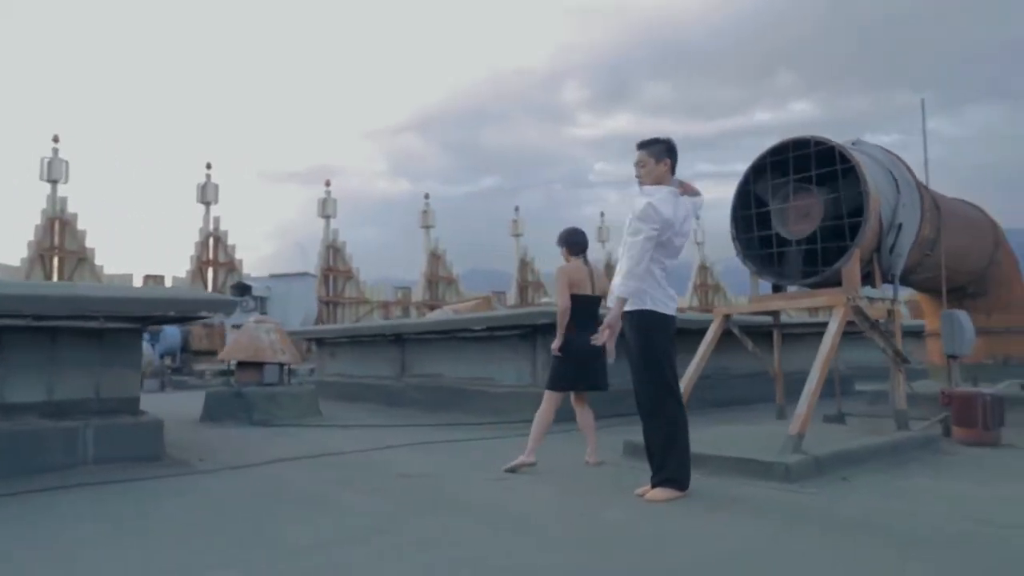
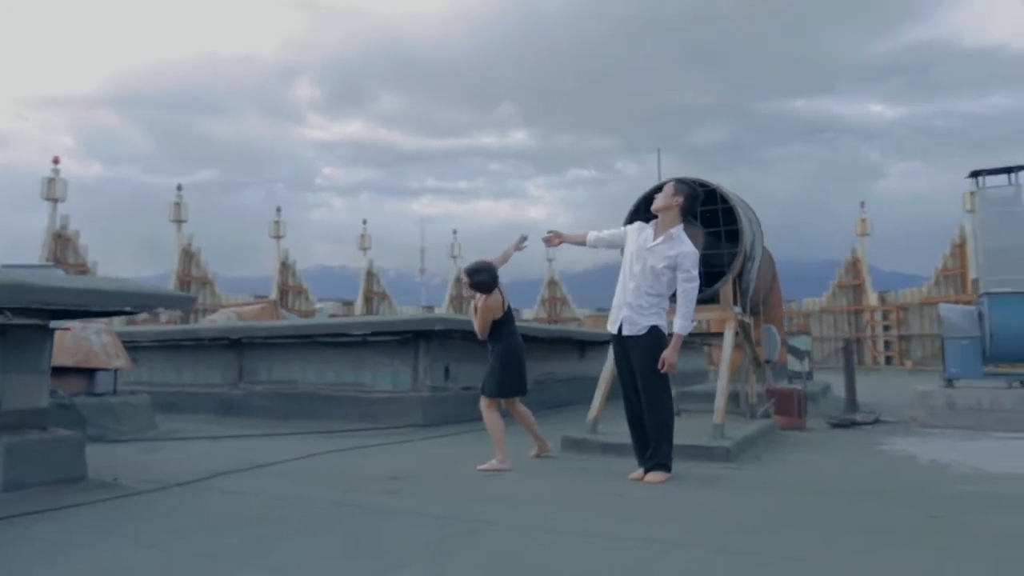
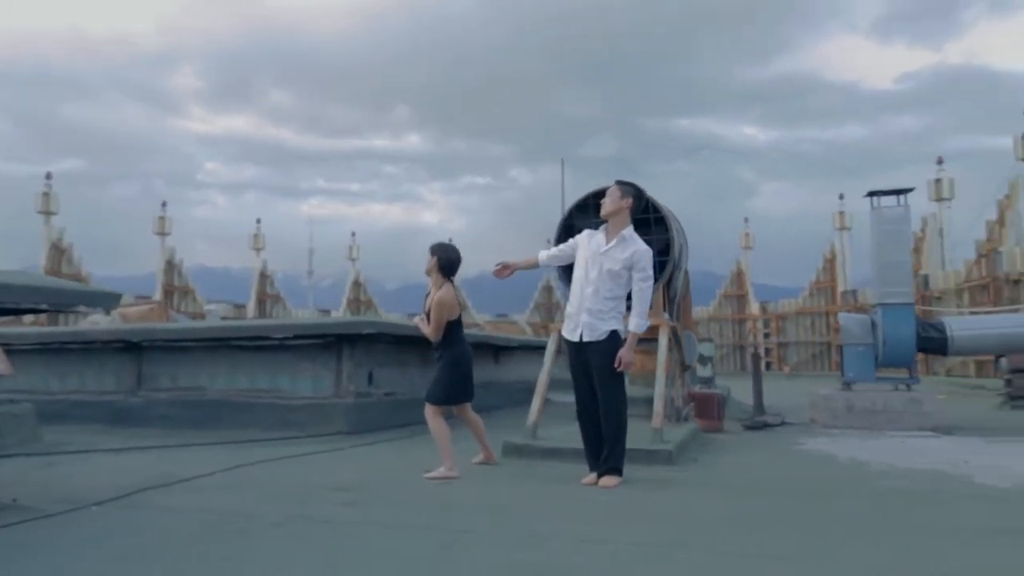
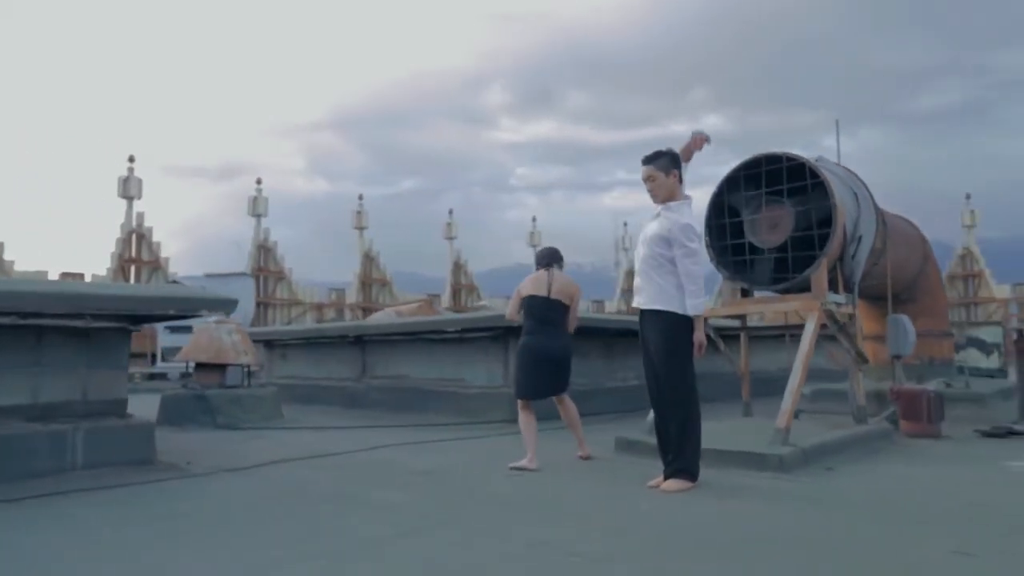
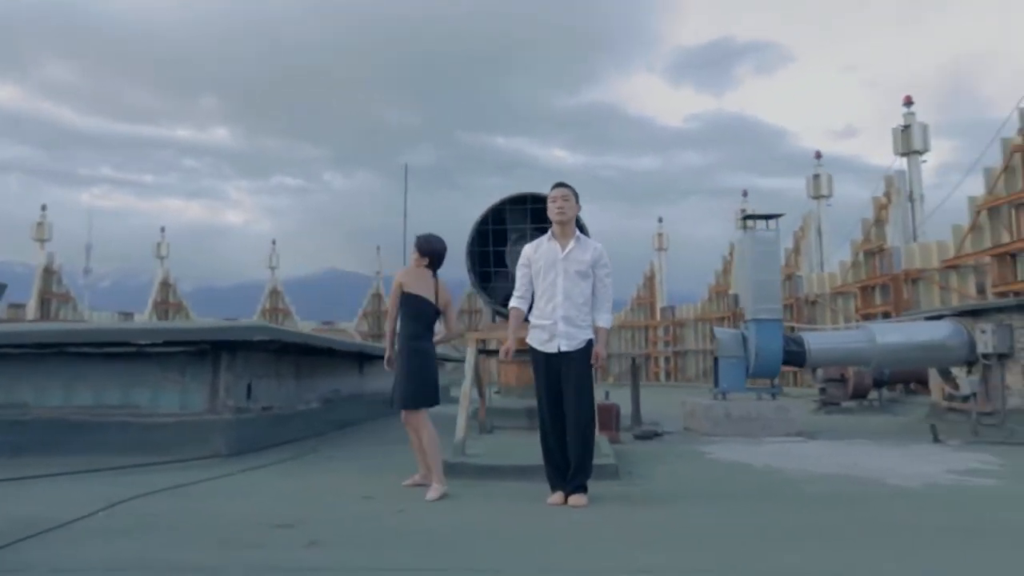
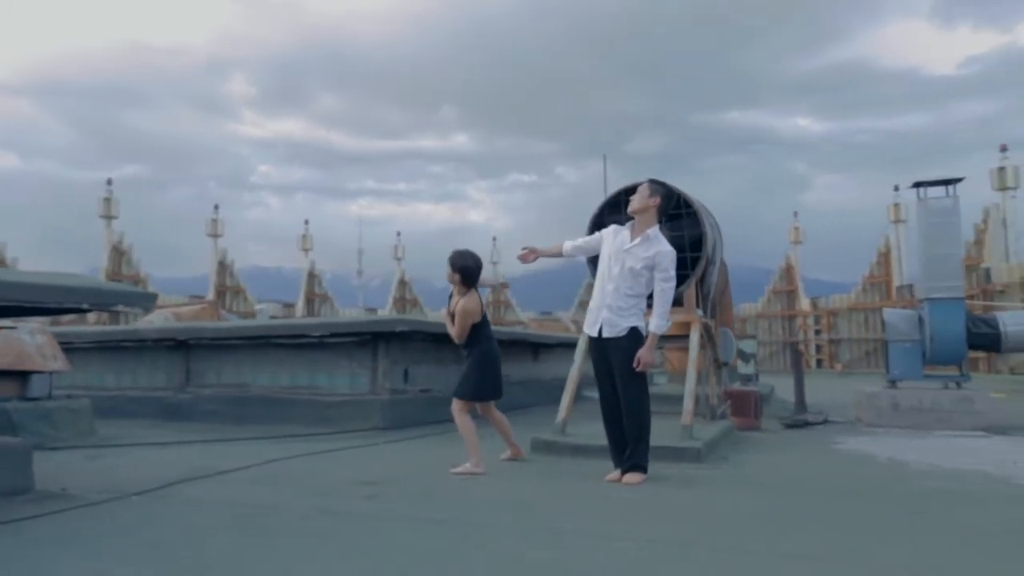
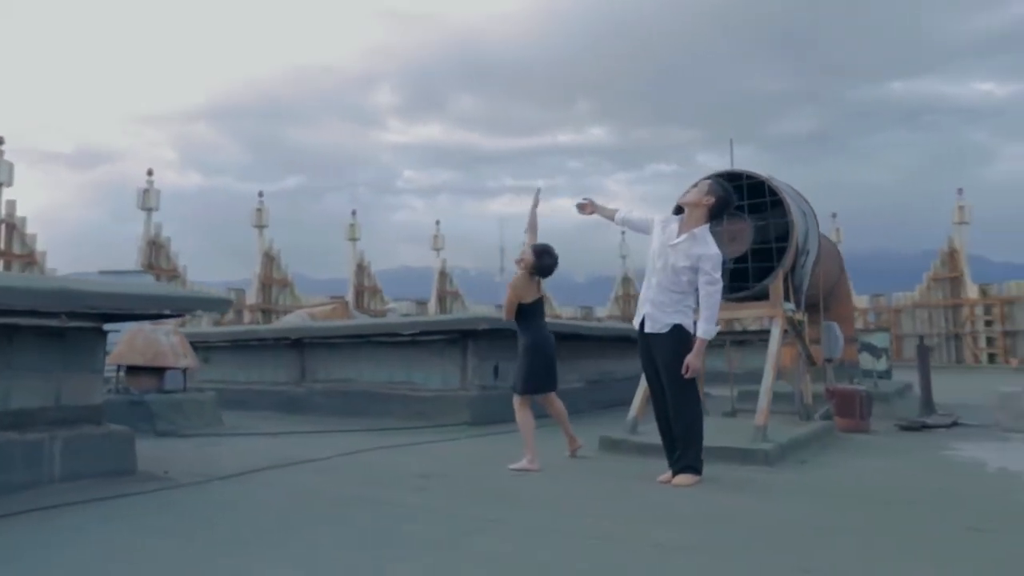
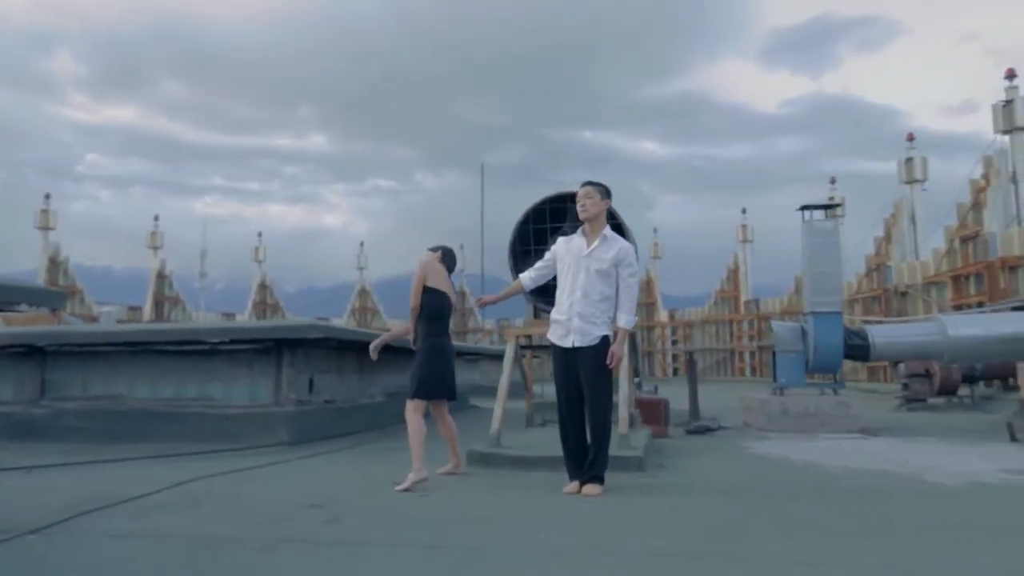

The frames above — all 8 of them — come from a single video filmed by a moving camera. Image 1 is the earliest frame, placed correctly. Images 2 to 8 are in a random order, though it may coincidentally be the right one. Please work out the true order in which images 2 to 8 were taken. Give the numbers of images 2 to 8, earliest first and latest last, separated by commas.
4, 7, 2, 6, 3, 8, 5
